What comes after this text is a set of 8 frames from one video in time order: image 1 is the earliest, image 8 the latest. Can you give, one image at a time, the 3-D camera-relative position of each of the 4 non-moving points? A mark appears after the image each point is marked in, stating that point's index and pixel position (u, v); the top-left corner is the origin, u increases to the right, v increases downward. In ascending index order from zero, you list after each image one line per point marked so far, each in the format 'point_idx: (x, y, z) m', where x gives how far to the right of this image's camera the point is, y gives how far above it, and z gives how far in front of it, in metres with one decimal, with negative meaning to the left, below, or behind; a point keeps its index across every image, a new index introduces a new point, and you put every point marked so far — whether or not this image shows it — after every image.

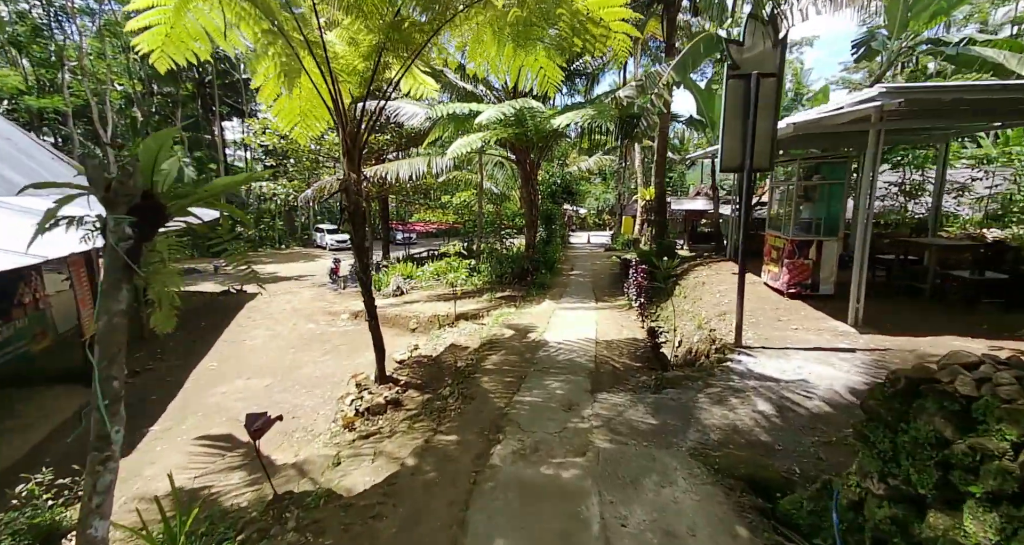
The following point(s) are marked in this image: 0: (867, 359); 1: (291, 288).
0: (+3.3, -0.8, +4.0) m
1: (-8.9, -0.6, +17.1) m
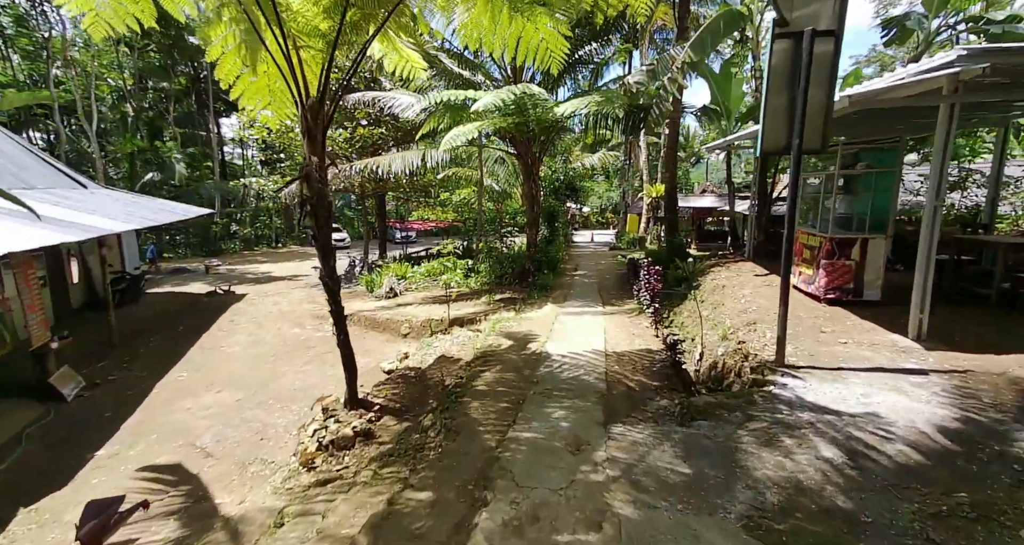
0: (+3.3, -0.8, +3.2) m
1: (-8.9, -0.6, +16.4) m
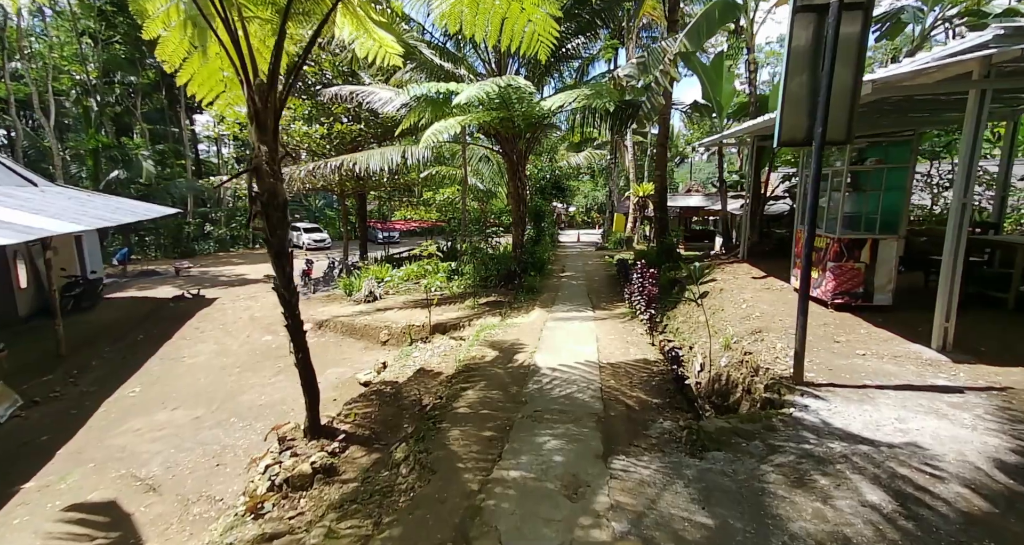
0: (+3.2, -0.9, +2.8) m
1: (-9.4, -0.7, +15.6) m
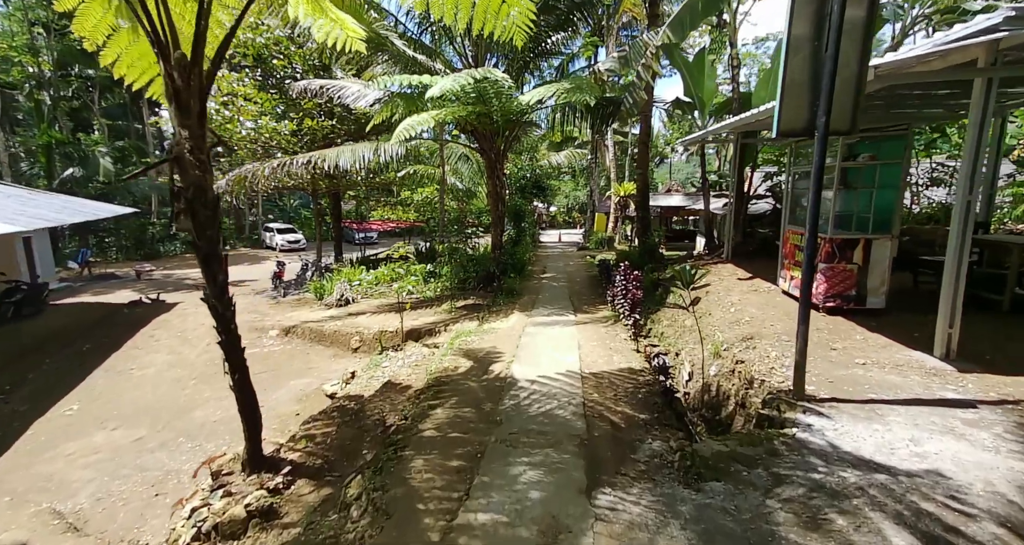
0: (+3.0, -0.9, +2.6) m
1: (-10.1, -0.8, +14.8) m
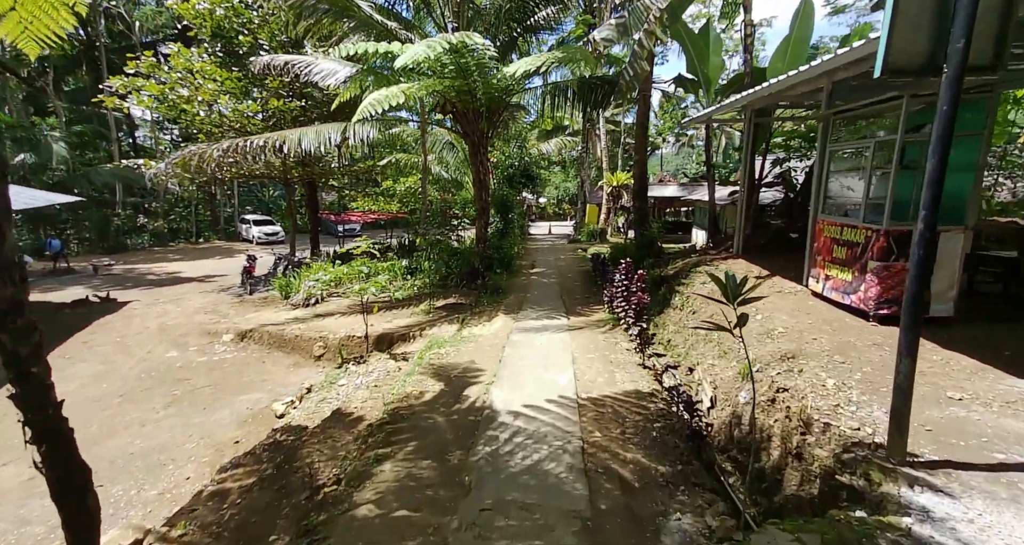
0: (+2.9, -1.0, +1.7) m
1: (-10.6, -0.7, +13.6) m
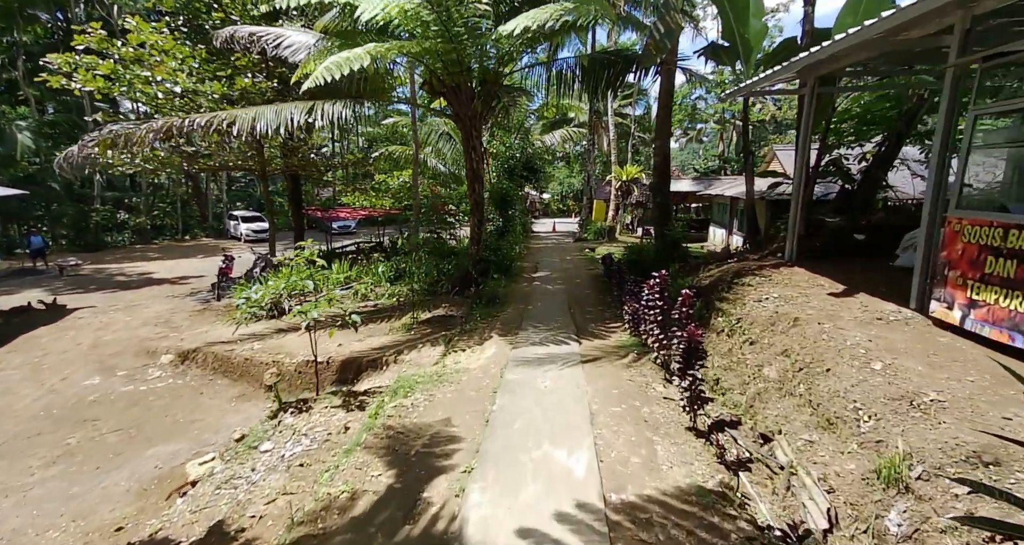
0: (+2.8, -1.1, +0.2) m
1: (-10.5, -0.7, +12.2) m
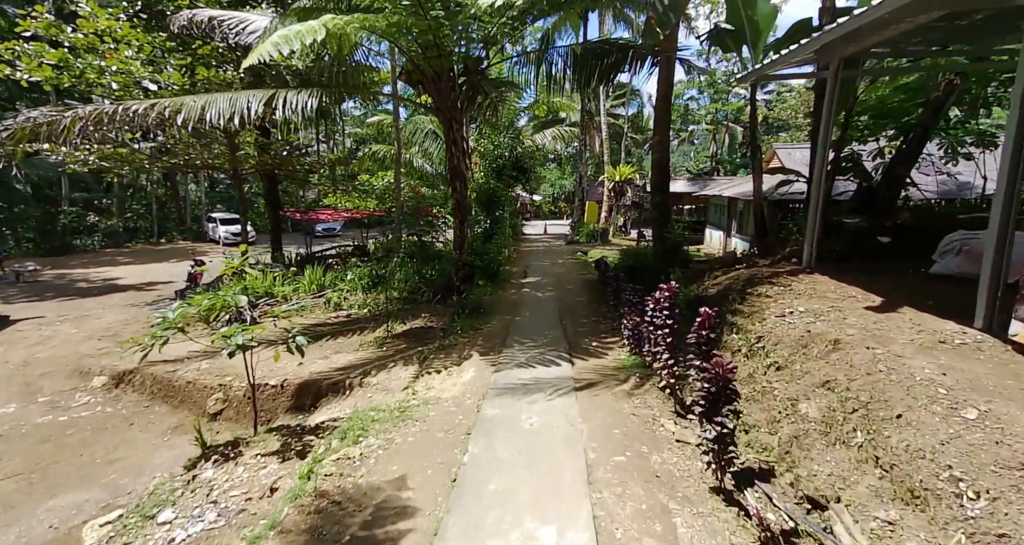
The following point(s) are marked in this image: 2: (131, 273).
0: (+2.7, -1.2, -0.5) m
1: (-10.9, -0.9, +11.3) m
2: (-15.2, 0.0, +16.7) m
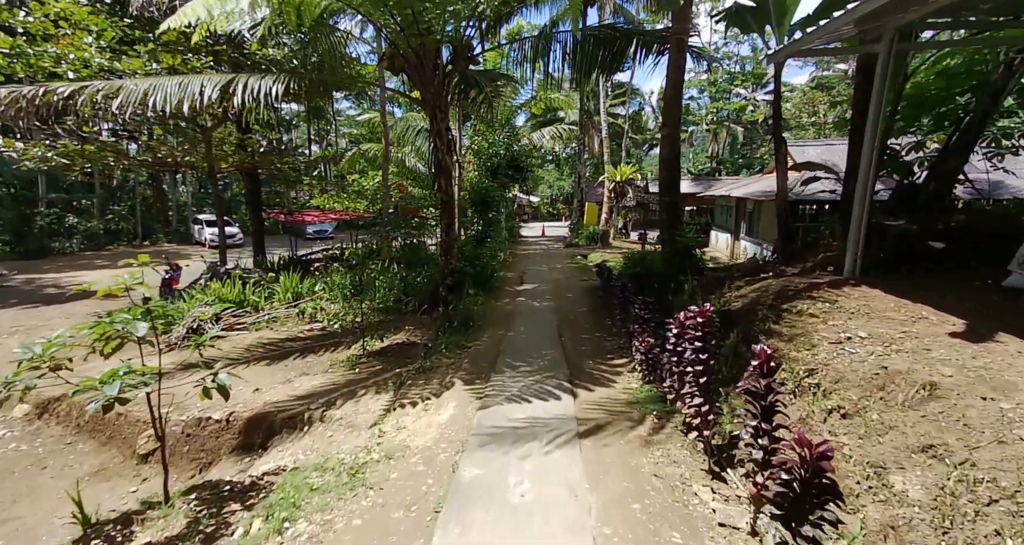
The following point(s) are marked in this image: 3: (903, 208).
0: (+2.6, -1.3, -1.3) m
1: (-11.0, -1.1, +10.4) m
2: (-15.3, -0.2, +15.8) m
3: (+5.2, +0.9, +5.6) m
